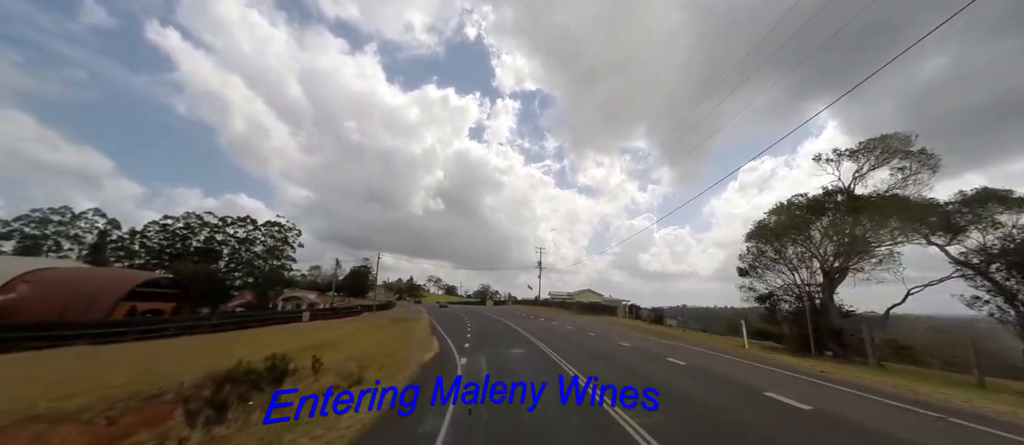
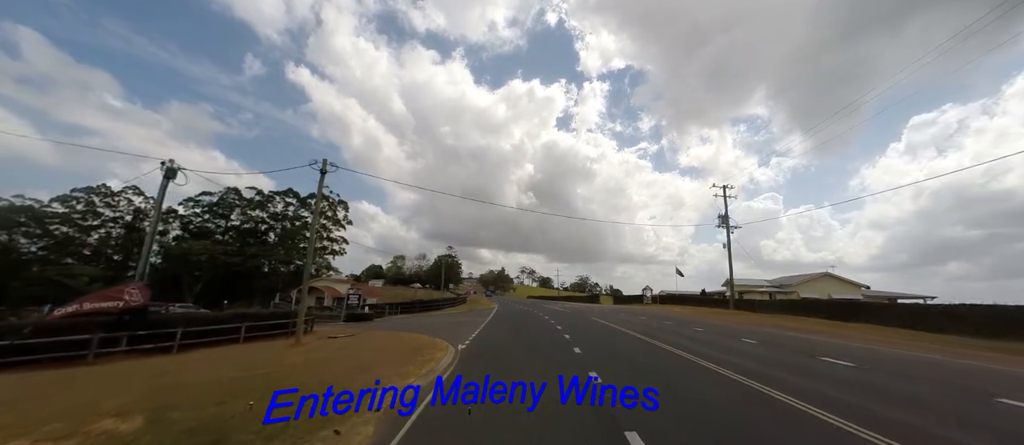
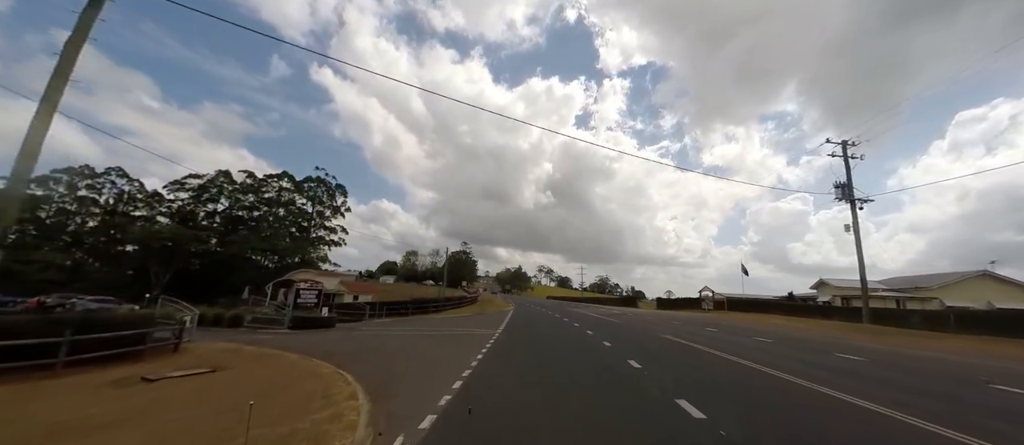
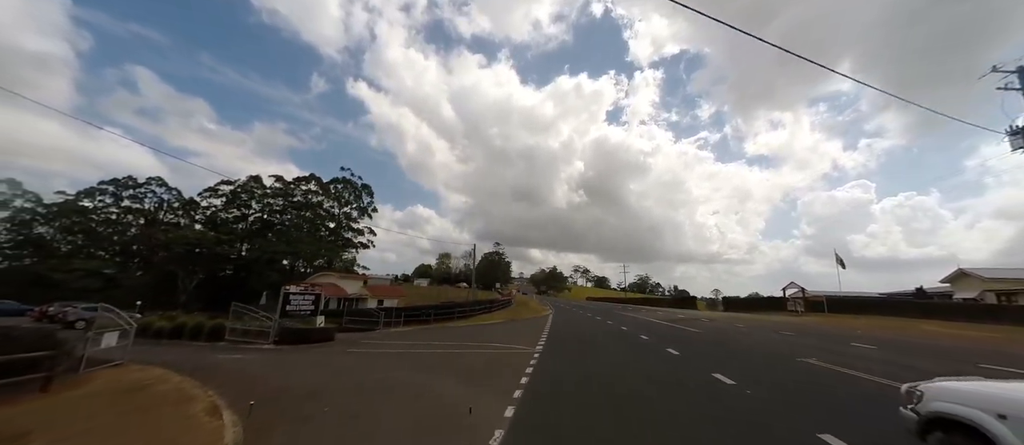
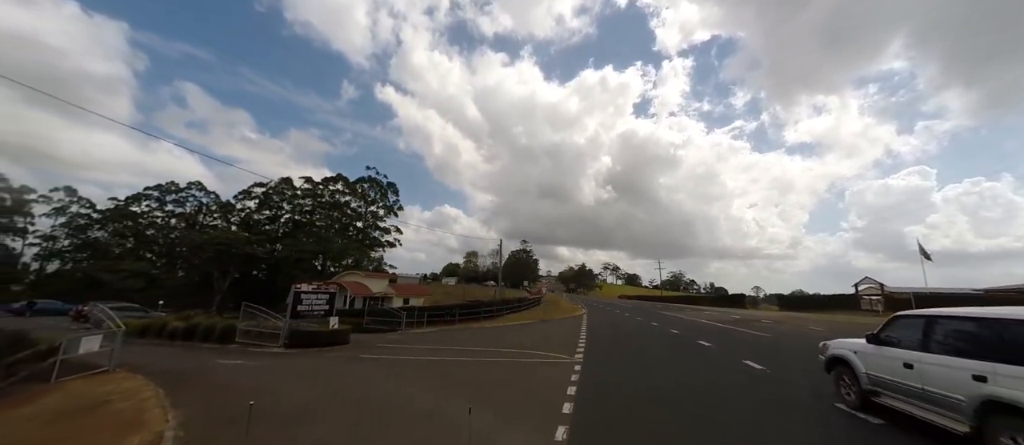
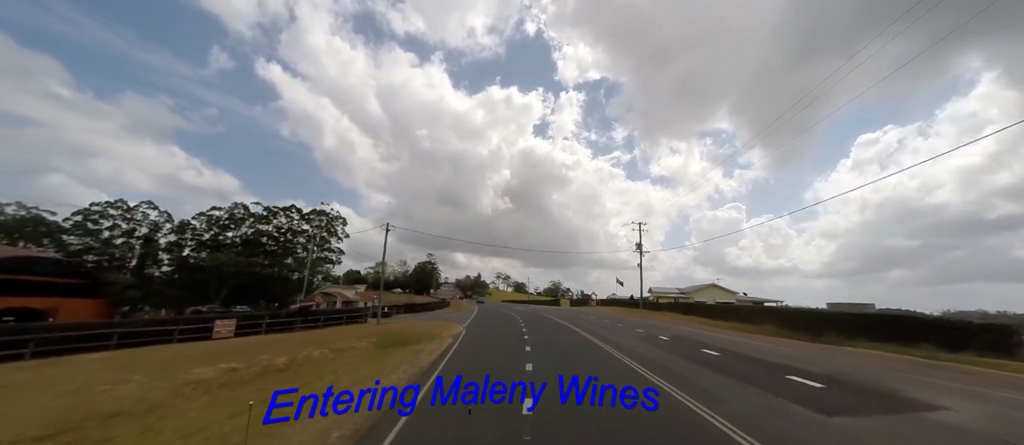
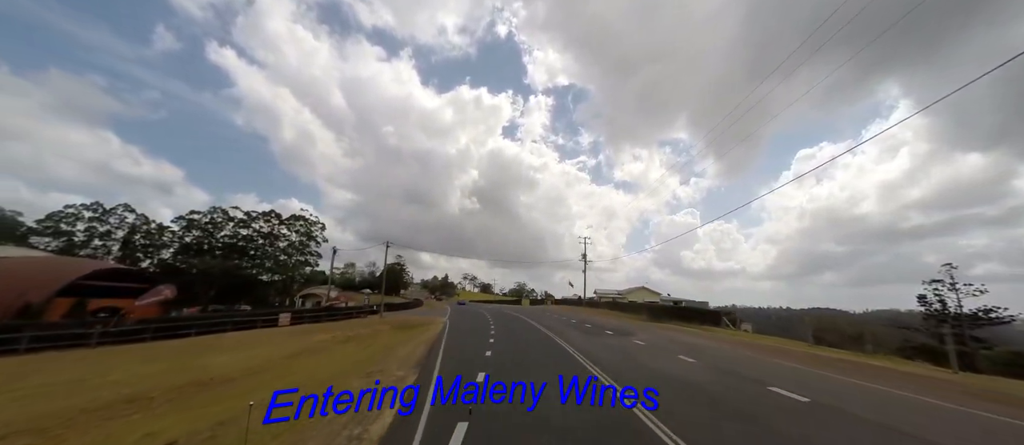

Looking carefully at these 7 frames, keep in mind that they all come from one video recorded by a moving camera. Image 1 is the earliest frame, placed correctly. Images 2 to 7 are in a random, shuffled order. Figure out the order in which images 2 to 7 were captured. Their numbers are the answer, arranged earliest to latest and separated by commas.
7, 6, 2, 3, 4, 5
